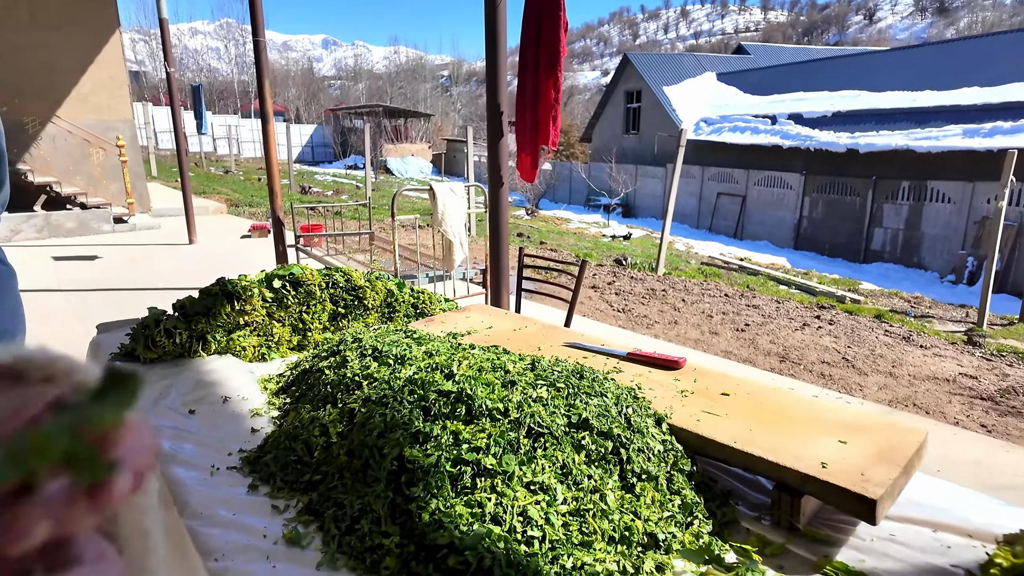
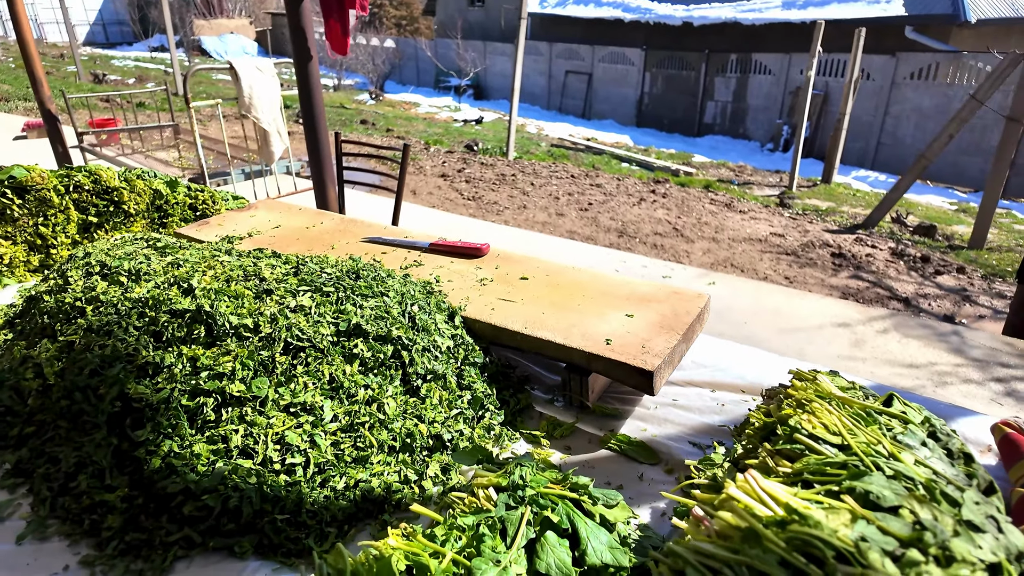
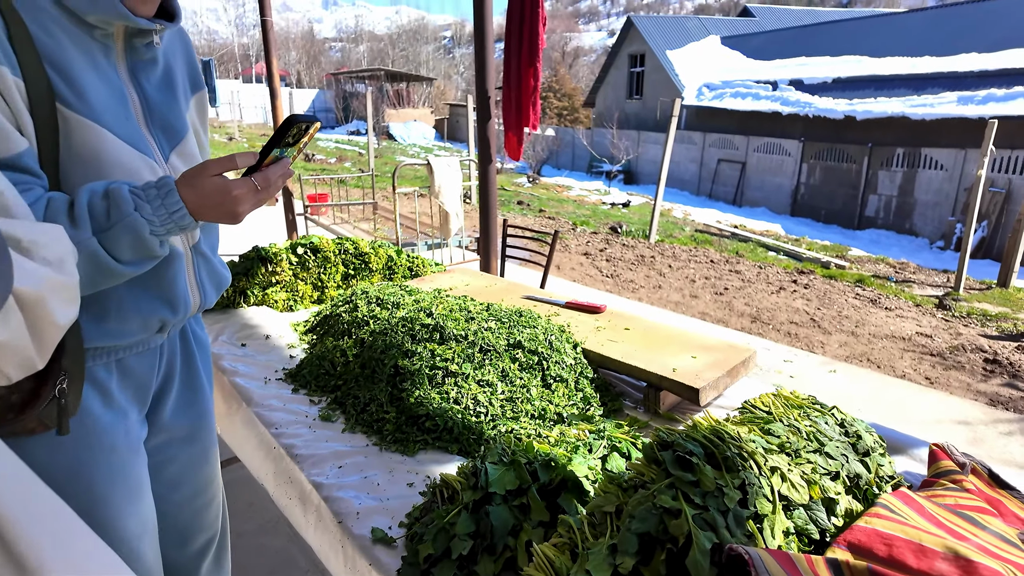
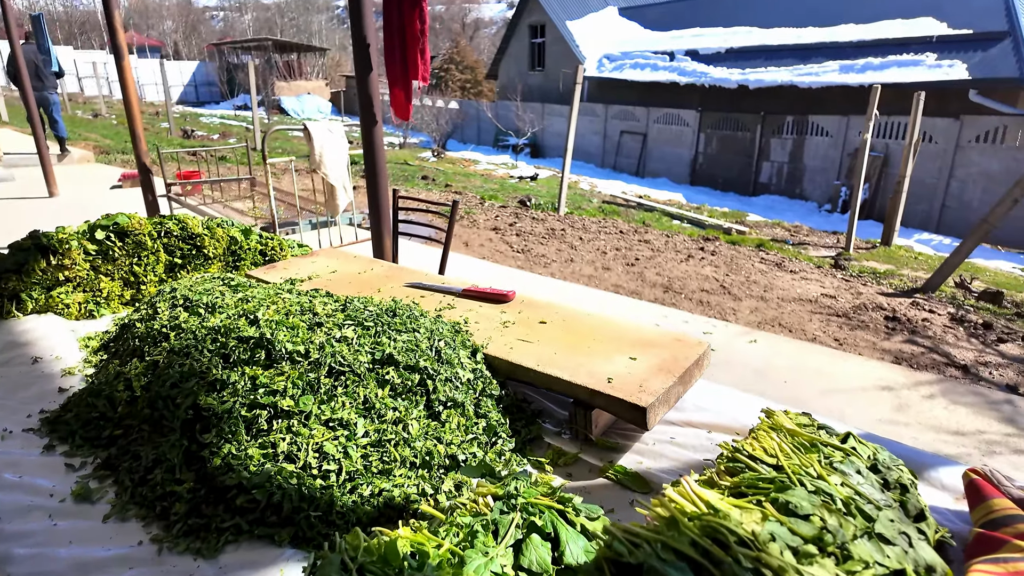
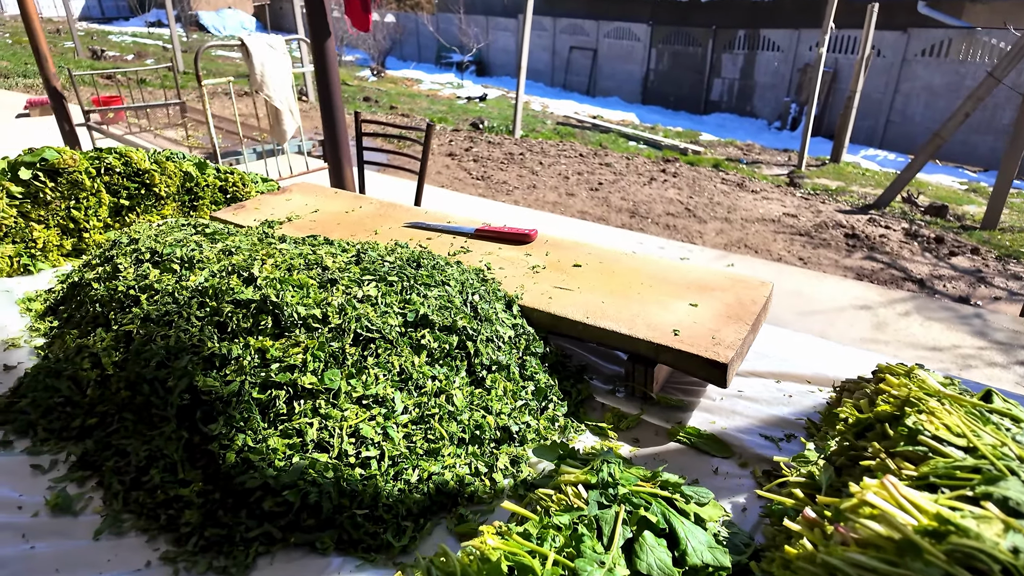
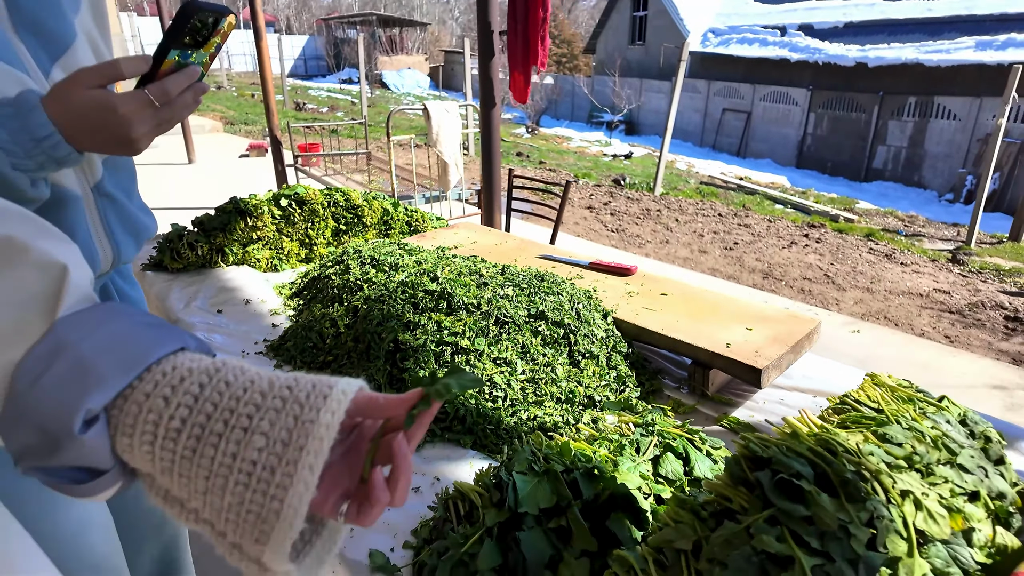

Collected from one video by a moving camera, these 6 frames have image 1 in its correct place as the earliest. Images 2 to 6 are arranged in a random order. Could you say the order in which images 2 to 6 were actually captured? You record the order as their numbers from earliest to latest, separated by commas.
6, 3, 4, 2, 5
